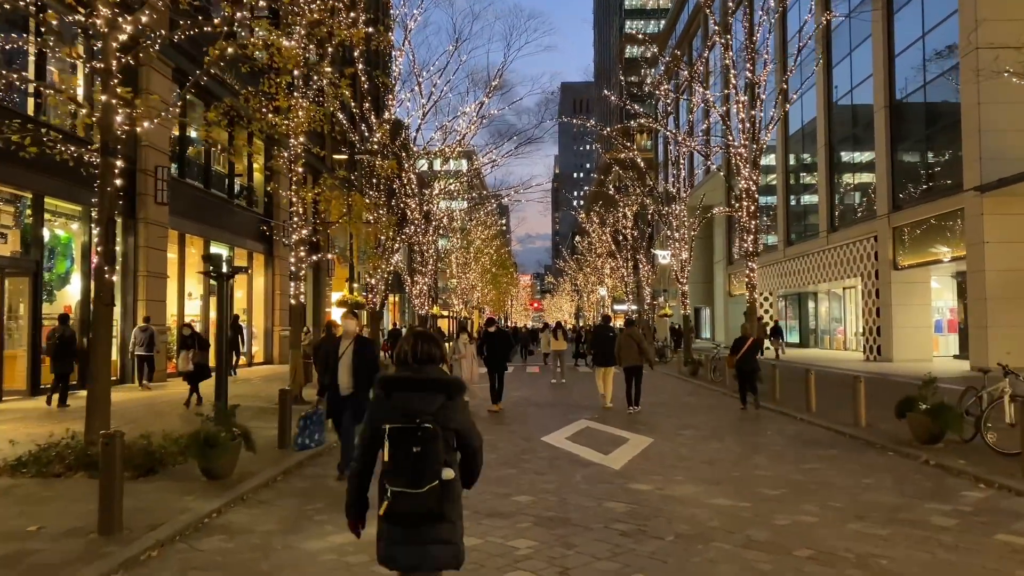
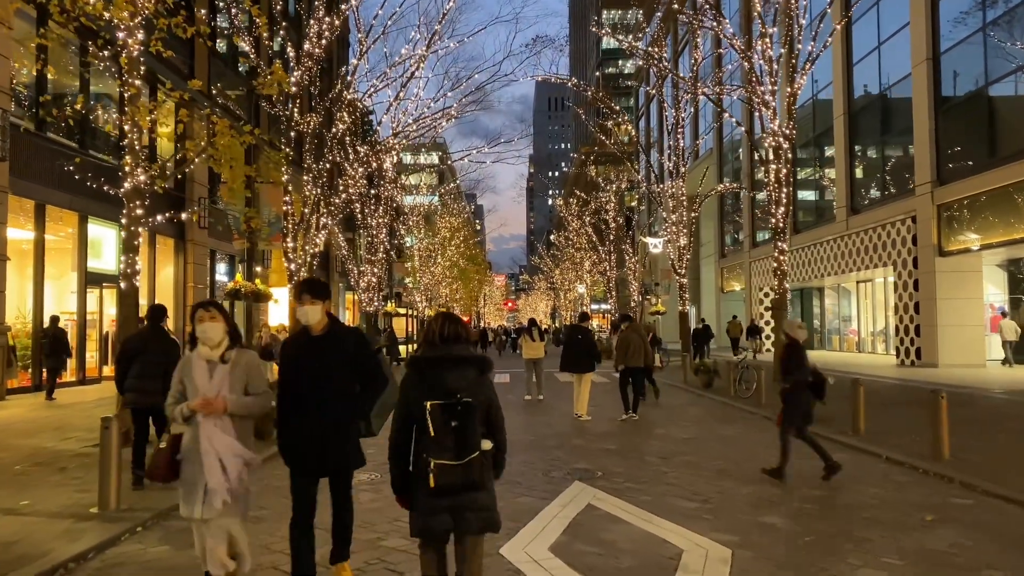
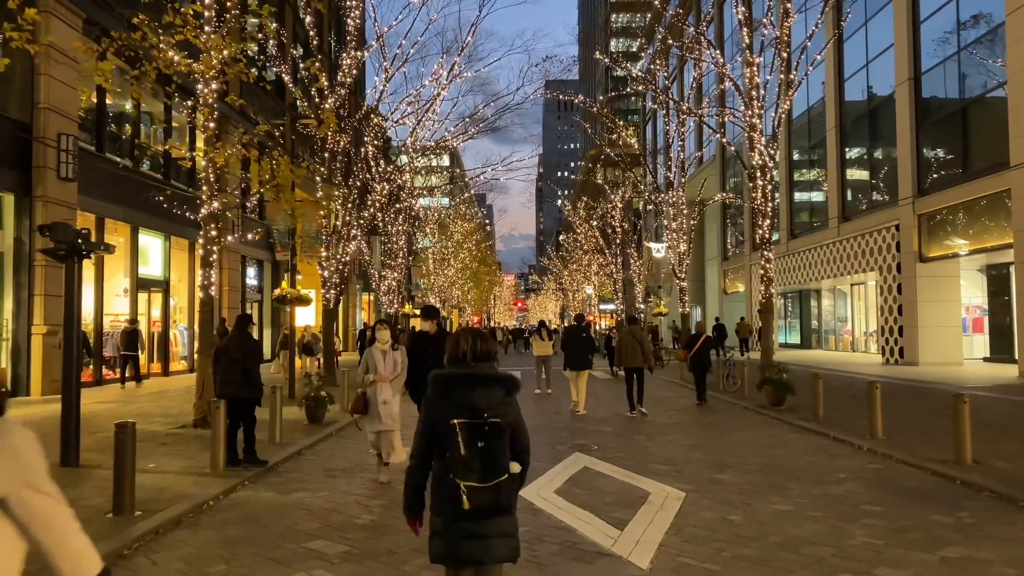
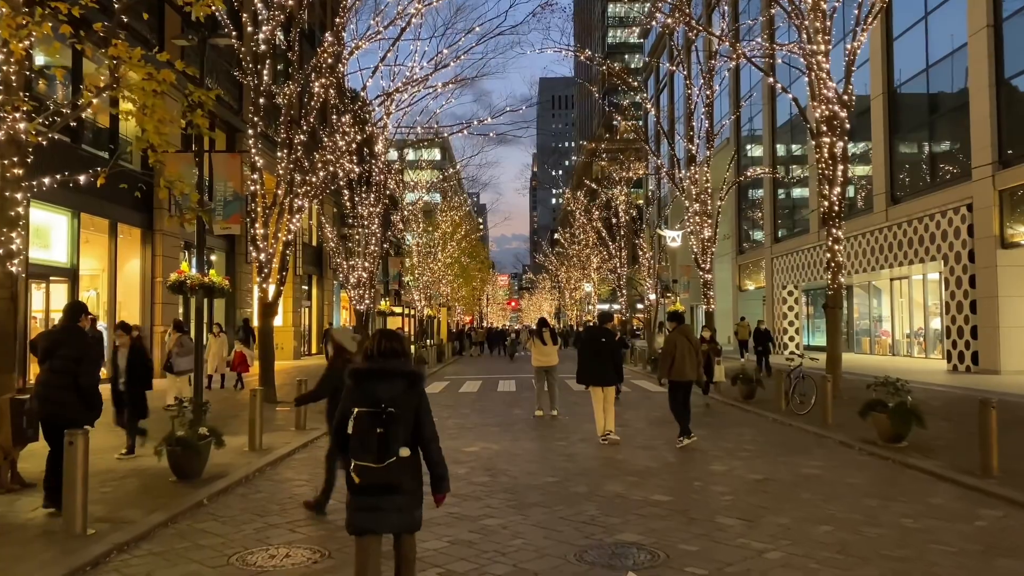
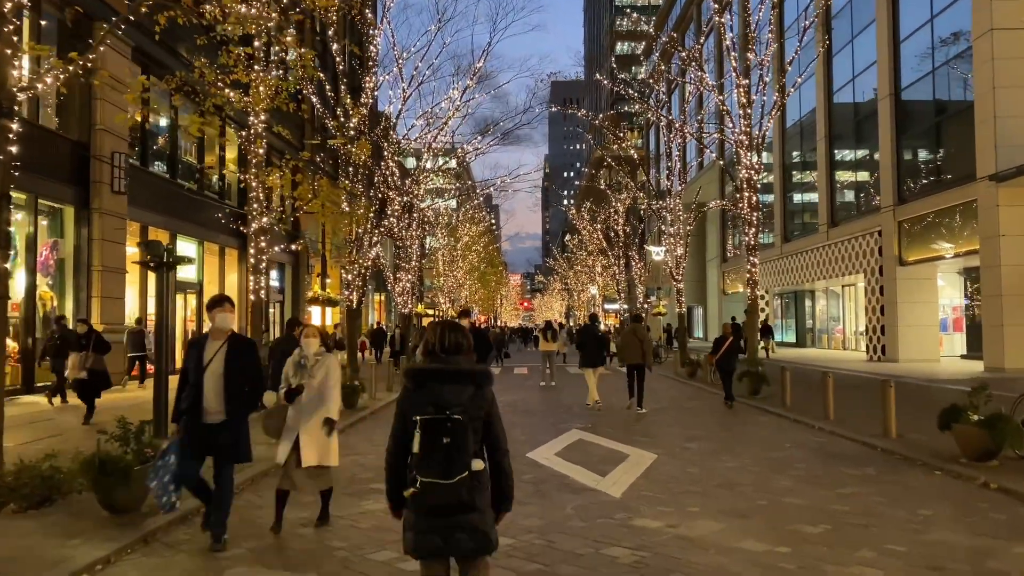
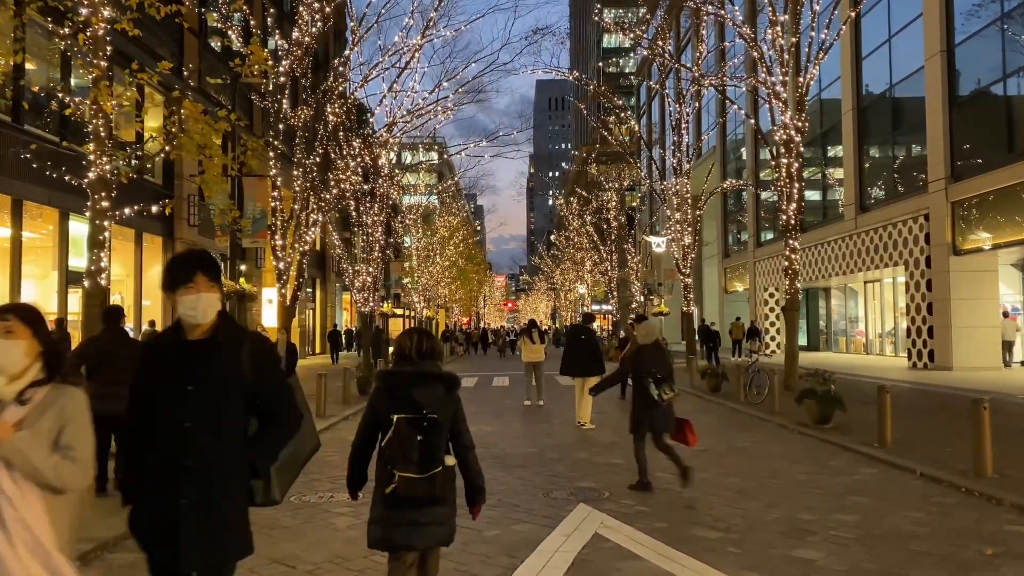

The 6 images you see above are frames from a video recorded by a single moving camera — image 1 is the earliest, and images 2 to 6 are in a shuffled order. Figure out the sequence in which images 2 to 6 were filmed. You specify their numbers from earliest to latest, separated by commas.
5, 3, 2, 6, 4
